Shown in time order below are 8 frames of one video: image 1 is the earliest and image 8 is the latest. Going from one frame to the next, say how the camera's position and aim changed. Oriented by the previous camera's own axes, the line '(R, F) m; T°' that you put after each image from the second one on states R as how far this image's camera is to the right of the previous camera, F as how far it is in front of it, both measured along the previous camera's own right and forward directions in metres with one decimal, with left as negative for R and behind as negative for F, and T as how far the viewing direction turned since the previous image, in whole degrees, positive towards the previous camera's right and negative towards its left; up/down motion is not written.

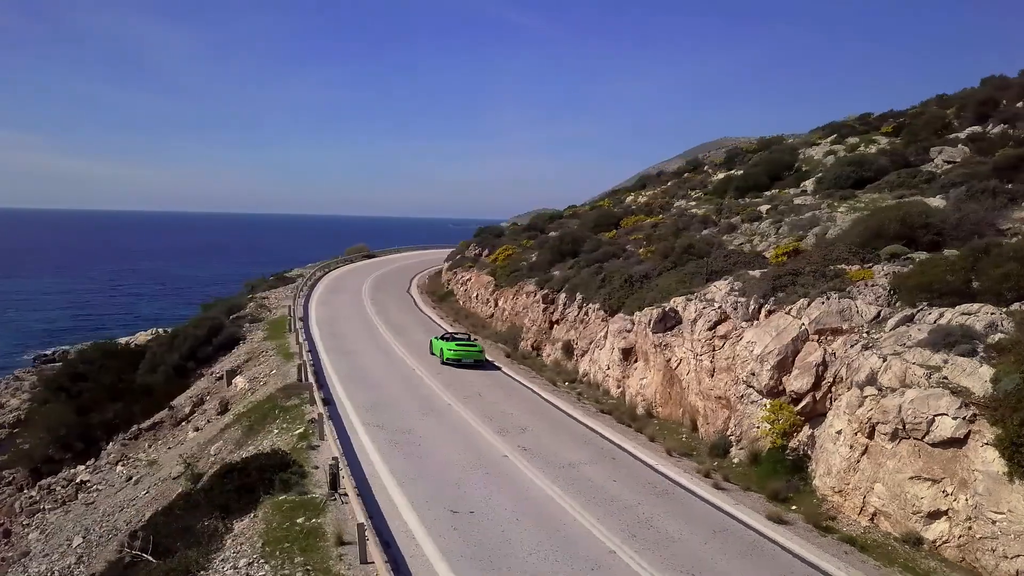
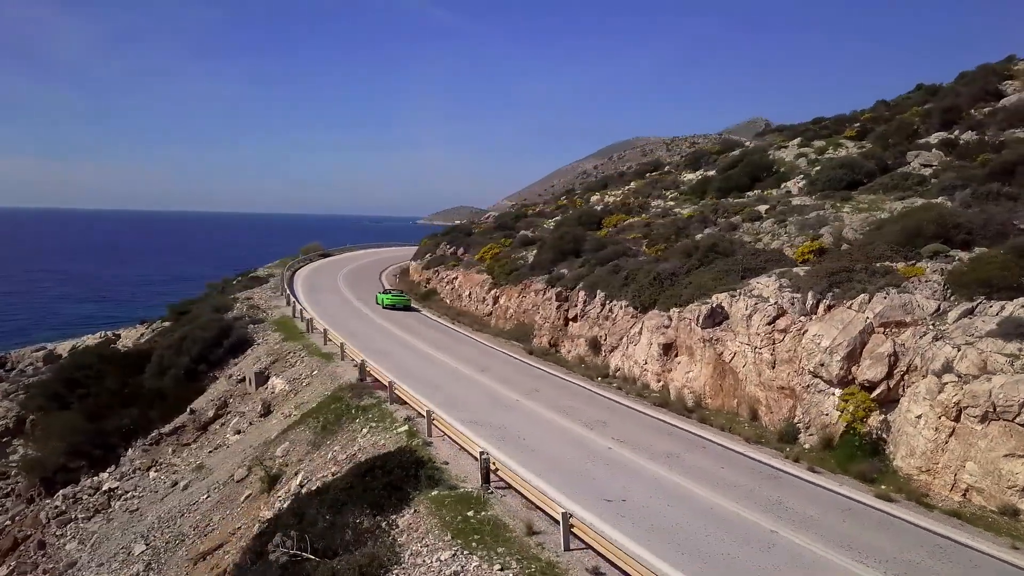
(-2.2, -0.2) m; +6°
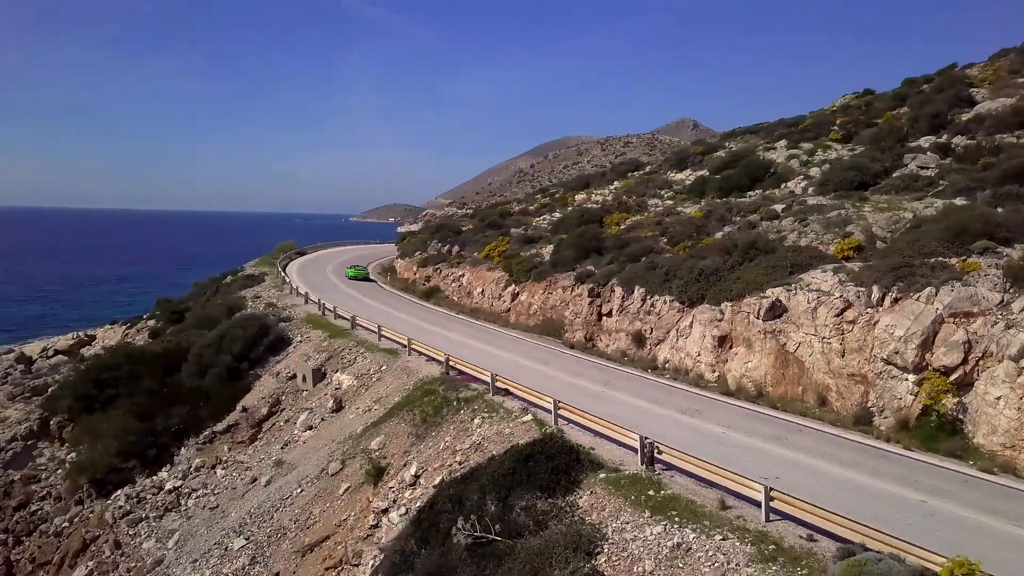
(-2.3, -0.4) m; +5°
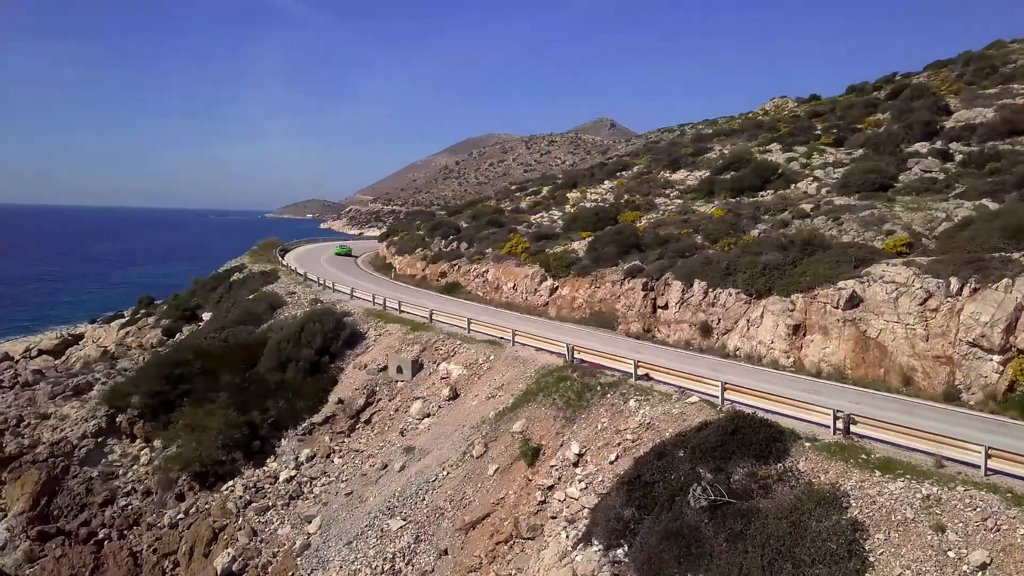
(-3.4, -0.7) m; +6°
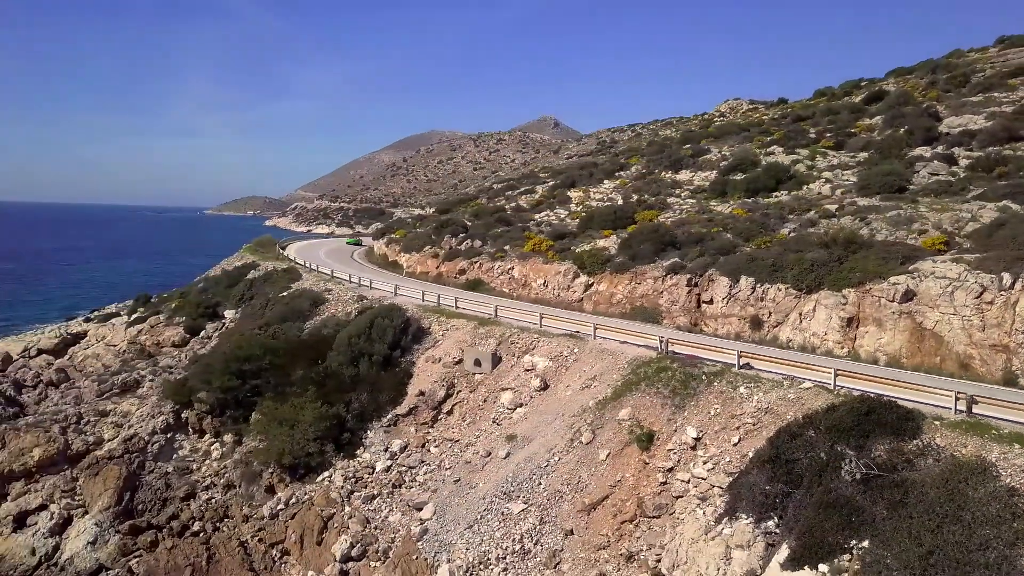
(-2.8, -0.6) m; +4°
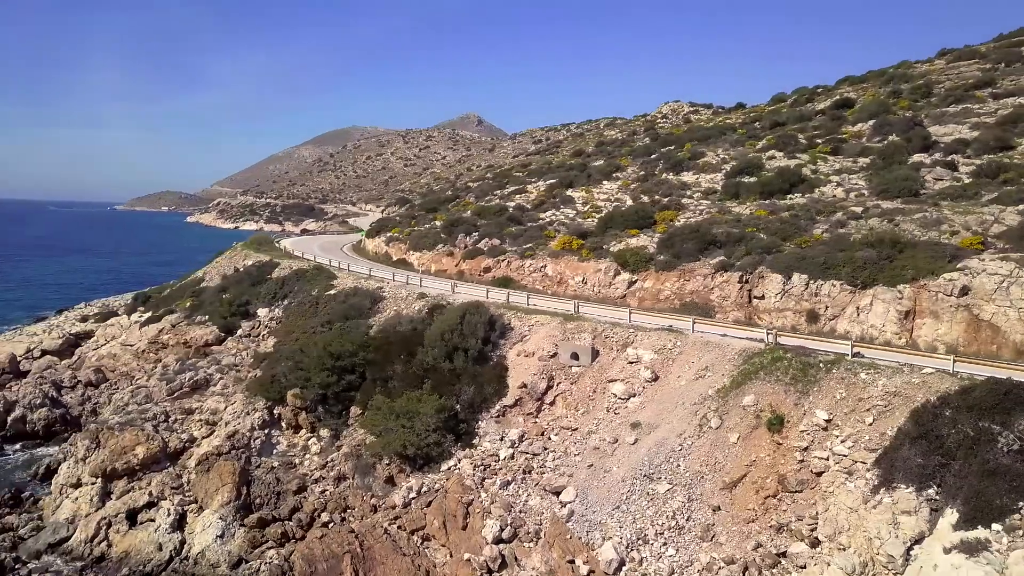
(-3.9, -0.8) m; +6°
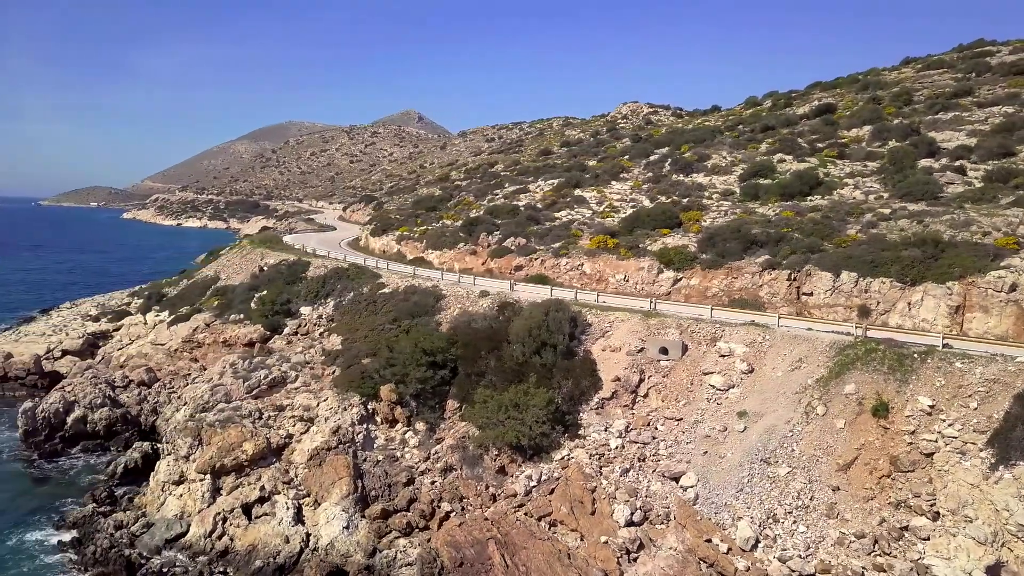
(-3.6, -0.7) m; +5°
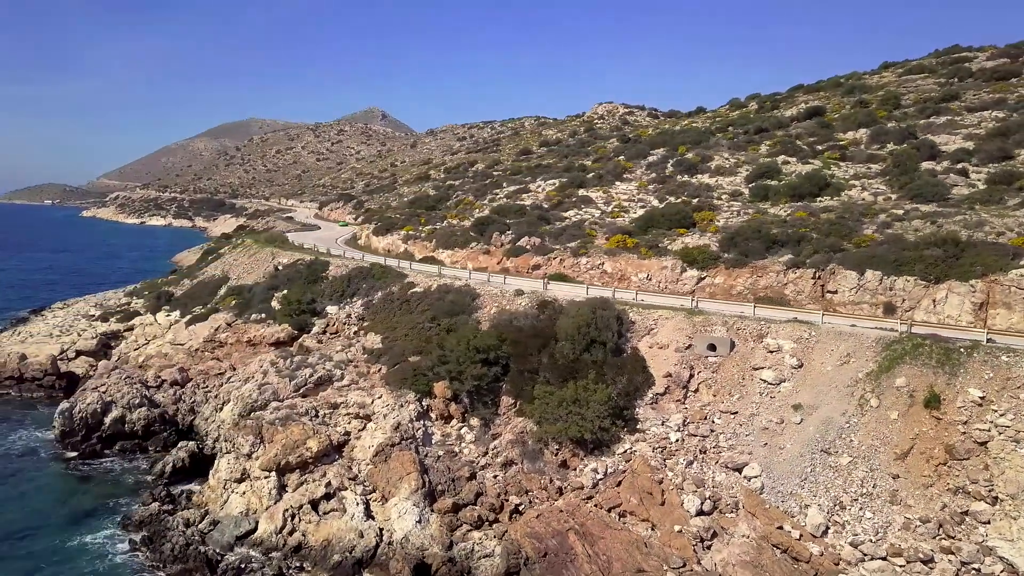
(-2.2, -0.4) m; +3°
